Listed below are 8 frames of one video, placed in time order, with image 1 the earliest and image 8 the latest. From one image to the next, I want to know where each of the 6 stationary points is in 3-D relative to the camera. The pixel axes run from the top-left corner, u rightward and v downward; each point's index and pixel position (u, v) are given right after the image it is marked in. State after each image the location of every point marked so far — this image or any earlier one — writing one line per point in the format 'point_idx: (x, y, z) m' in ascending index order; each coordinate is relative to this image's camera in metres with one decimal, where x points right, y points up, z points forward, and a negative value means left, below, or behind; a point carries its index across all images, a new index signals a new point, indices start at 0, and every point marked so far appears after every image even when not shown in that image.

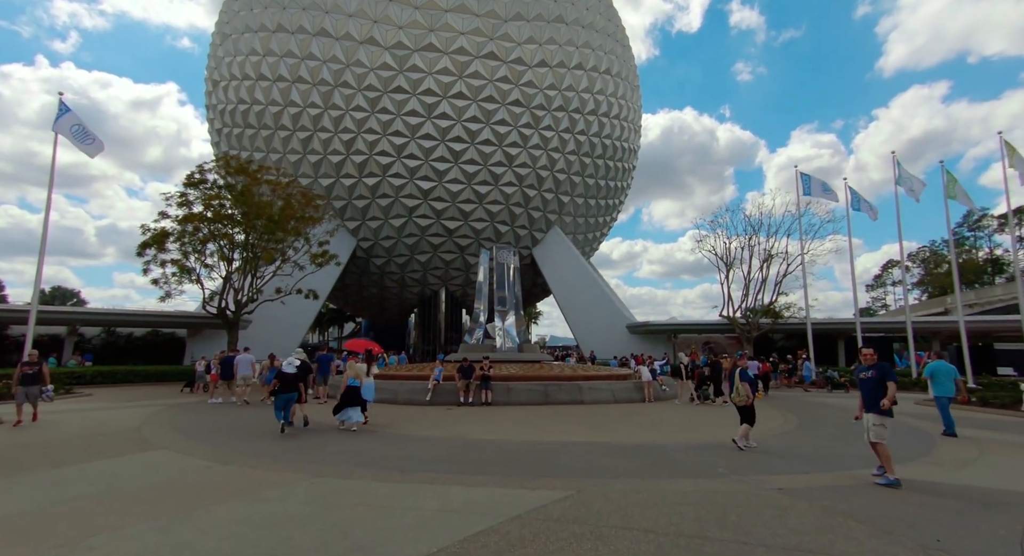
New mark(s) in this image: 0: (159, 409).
0: (-8.4, -3.1, +12.2) m
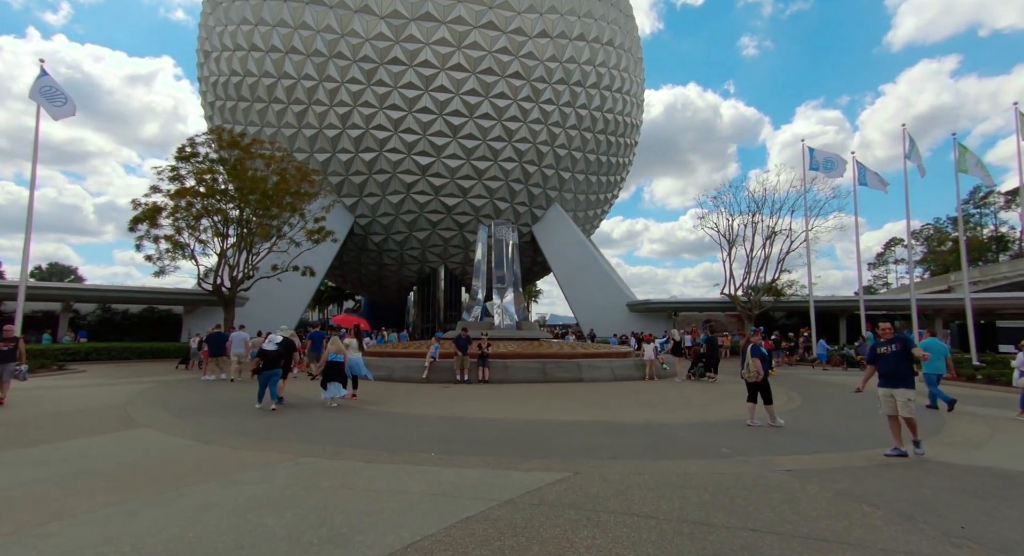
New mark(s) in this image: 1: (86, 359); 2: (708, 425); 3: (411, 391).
0: (-8.4, -2.5, +12.0) m
1: (-16.2, -3.0, +19.6) m
2: (+2.6, -2.0, +6.9) m
3: (-1.9, -2.2, +10.0) m
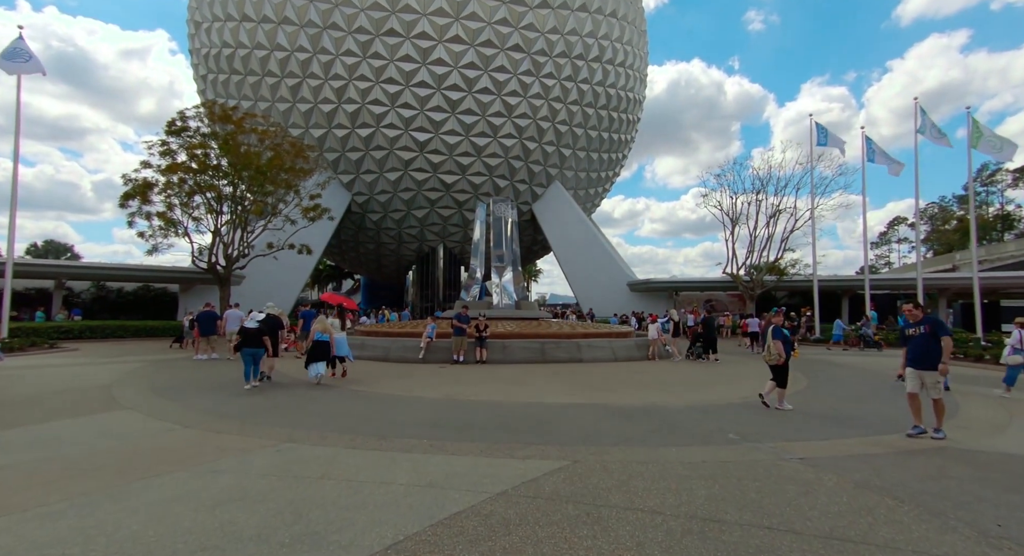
0: (-8.5, -2.0, +11.7) m
1: (-16.2, -2.2, +19.3) m
2: (+2.6, -1.7, +6.6) m
3: (-2.0, -1.8, +9.7) m
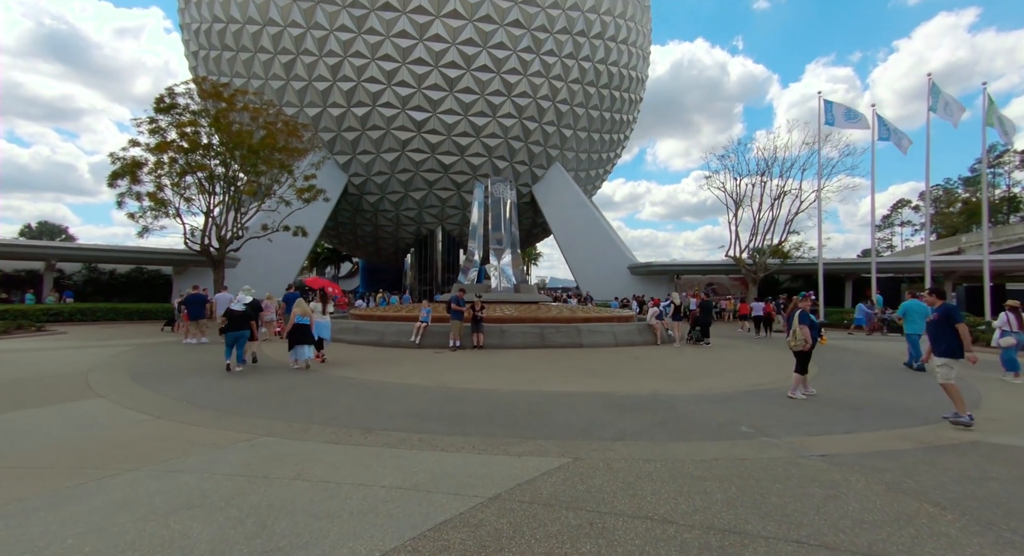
0: (-8.5, -1.6, +11.4) m
1: (-16.3, -1.5, +19.0) m
2: (+2.6, -1.4, +6.3) m
3: (-2.0, -1.4, +9.3) m
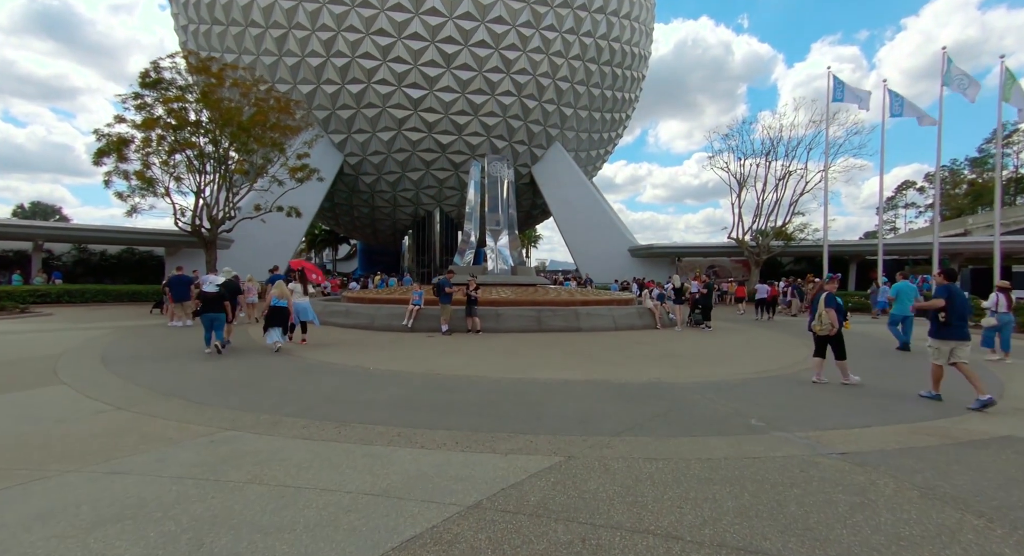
0: (-8.6, -1.2, +11.0) m
1: (-16.4, -0.8, +18.6) m
2: (+2.5, -1.2, +5.9) m
3: (-2.1, -1.1, +8.9) m
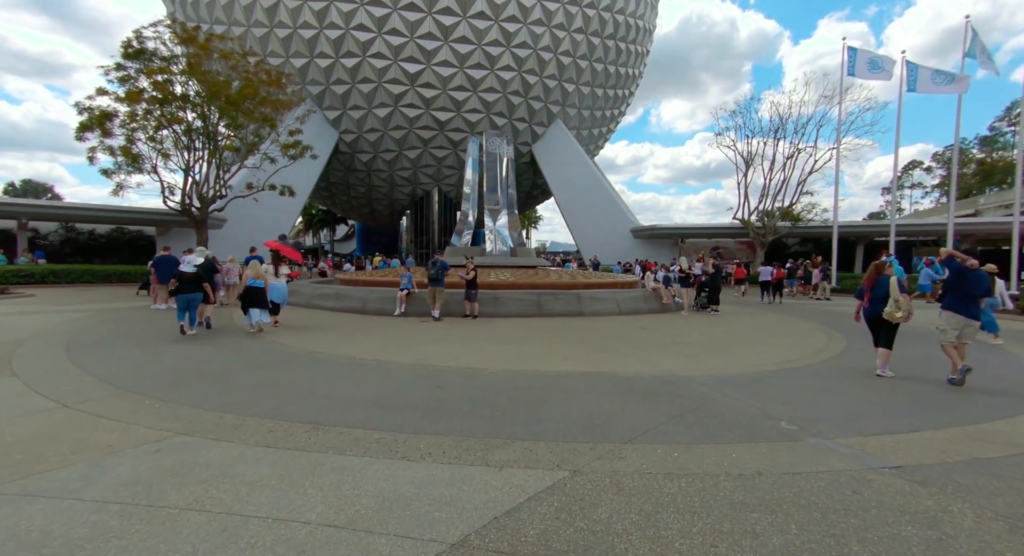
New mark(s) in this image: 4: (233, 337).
0: (-8.6, -0.8, +10.4) m
1: (-16.4, -0.1, +18.0) m
2: (+2.4, -1.0, +5.3) m
3: (-2.1, -0.8, +8.4) m
4: (-4.3, -0.9, +8.0) m
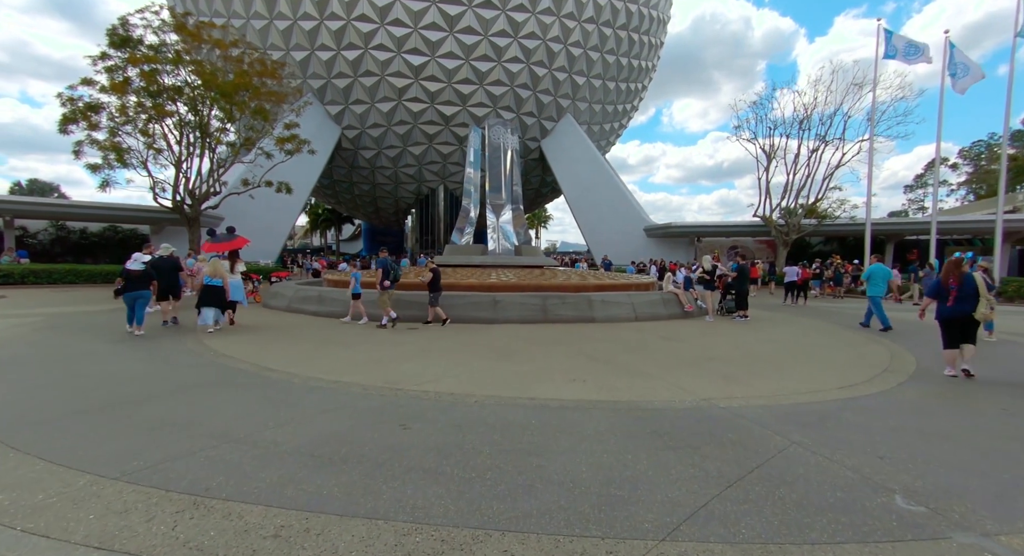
0: (-8.6, -0.8, +9.4) m
1: (-16.2, -0.1, +17.1) m
2: (+2.4, -1.1, +4.0) m
3: (-2.1, -0.8, +7.2) m
4: (-4.4, -0.9, +6.8) m
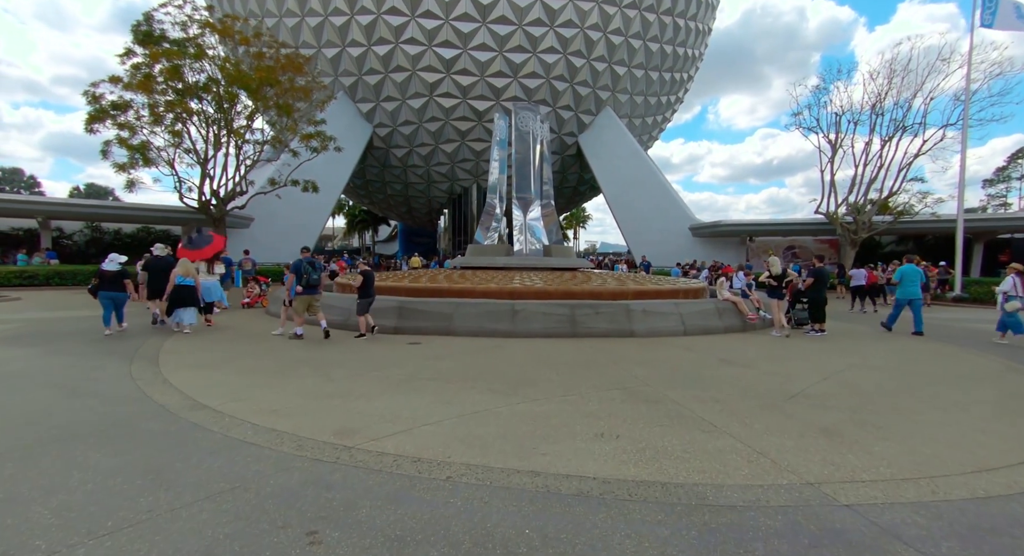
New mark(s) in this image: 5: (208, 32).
0: (-8.2, -0.8, +8.6) m
1: (-15.2, -0.2, +16.9) m
2: (+2.3, -1.1, +2.4) m
3: (-1.9, -0.9, +5.9) m
4: (-4.2, -1.0, +5.7) m
5: (-11.0, +8.8, +18.6) m
